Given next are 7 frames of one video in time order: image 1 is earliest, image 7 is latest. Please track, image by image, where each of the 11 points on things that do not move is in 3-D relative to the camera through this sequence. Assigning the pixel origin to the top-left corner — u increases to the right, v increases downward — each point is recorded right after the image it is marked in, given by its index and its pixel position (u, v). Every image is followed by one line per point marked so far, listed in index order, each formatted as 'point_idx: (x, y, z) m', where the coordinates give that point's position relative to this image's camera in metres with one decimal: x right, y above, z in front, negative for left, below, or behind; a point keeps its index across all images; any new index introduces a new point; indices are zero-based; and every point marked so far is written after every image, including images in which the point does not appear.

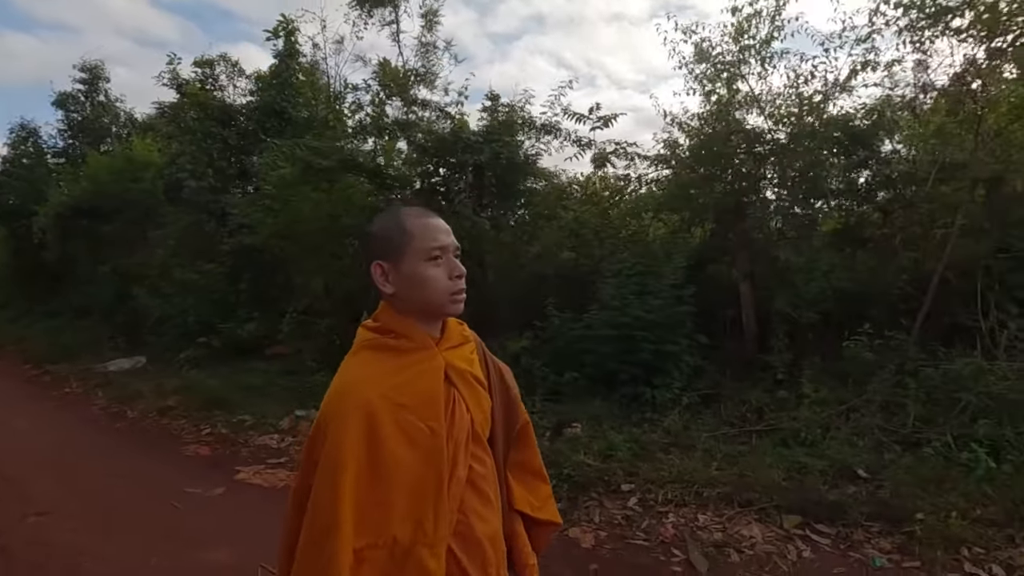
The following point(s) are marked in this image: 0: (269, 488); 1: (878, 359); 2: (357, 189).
0: (-2.6, -2.2, +5.7) m
1: (+4.2, -0.8, +6.1) m
2: (-2.8, +1.9, +10.0) m
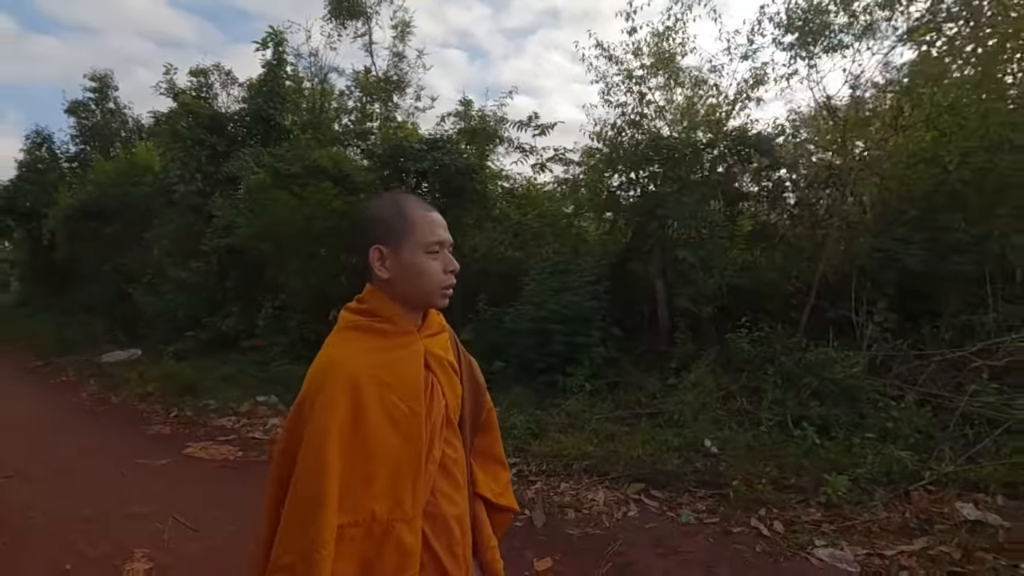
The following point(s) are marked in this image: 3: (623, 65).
0: (-3.7, -2.1, +6.6) m
1: (+3.1, -0.8, +6.7) m
2: (-3.8, +2.0, +10.8) m
3: (+1.6, +3.3, +7.8) m
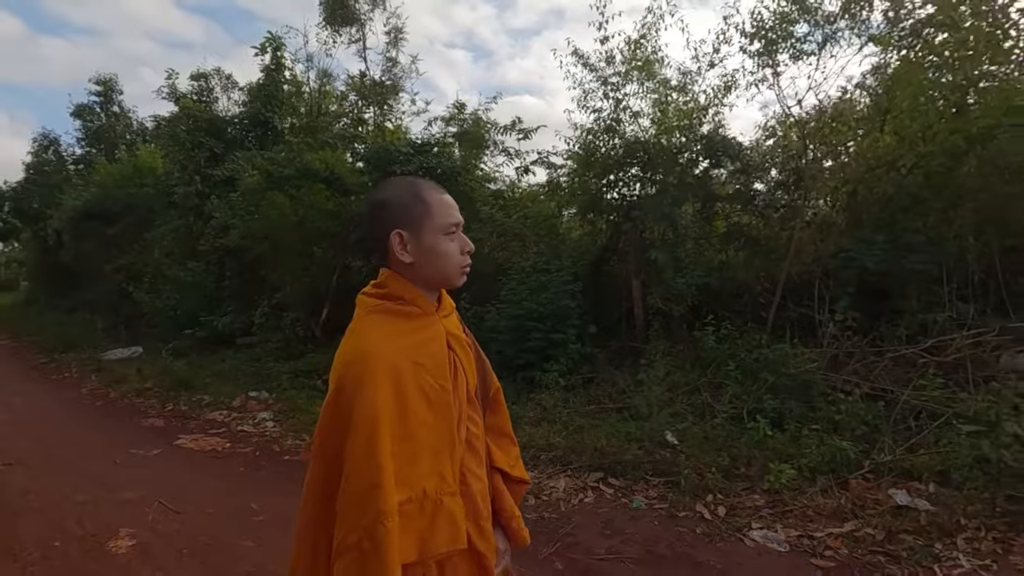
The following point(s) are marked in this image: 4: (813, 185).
0: (-4.1, -2.1, +6.9) m
1: (+2.7, -0.7, +6.9) m
2: (-4.1, +2.0, +11.2) m
3: (+1.3, +3.3, +8.0) m
4: (+4.4, +1.5, +7.6) m
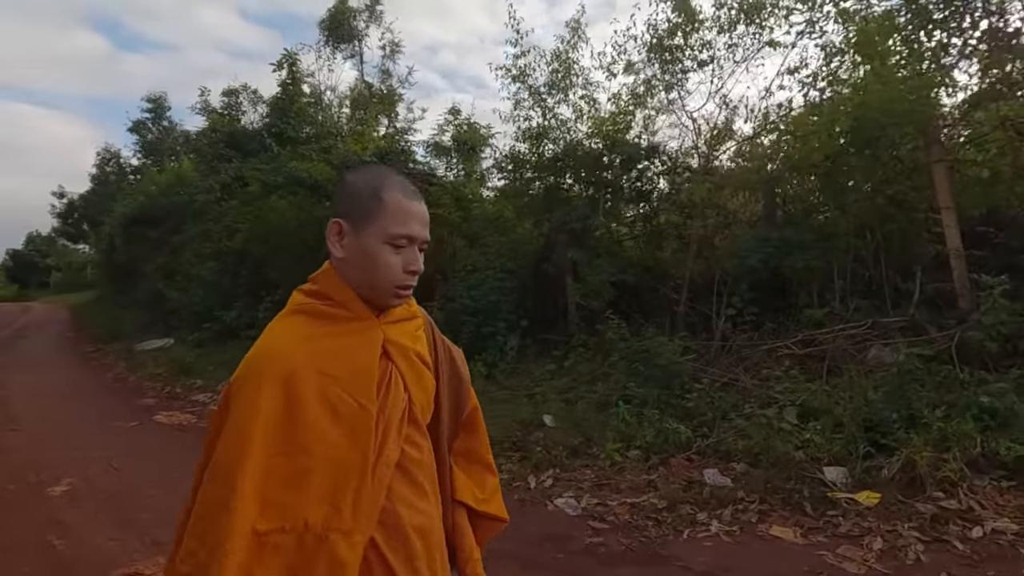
0: (-5.2, -2.1, +8.1) m
1: (+1.5, -0.7, +7.4) m
2: (-4.8, +2.0, +12.3) m
3: (+0.2, +3.3, +8.6) m
4: (+3.3, +1.6, +7.9) m
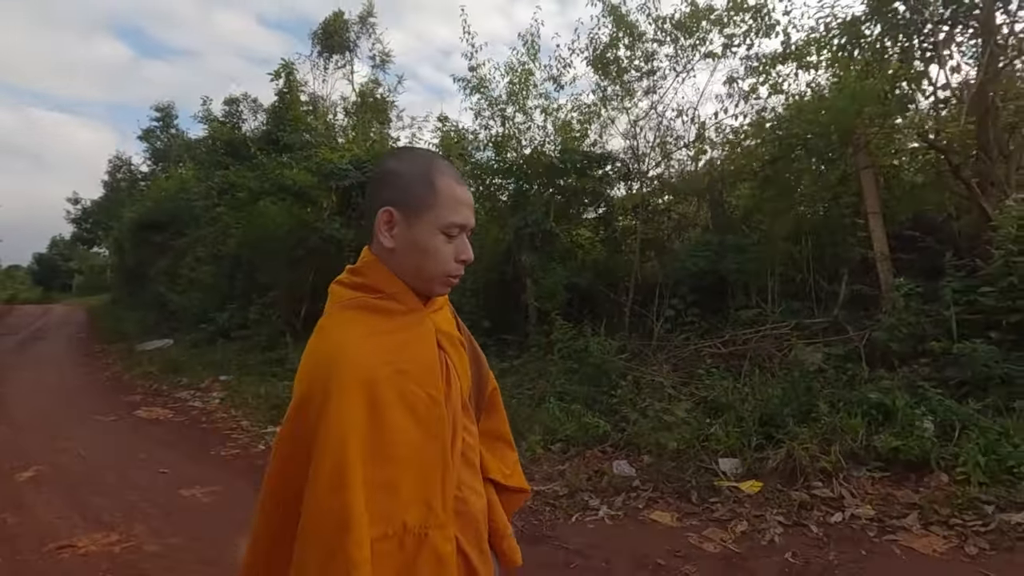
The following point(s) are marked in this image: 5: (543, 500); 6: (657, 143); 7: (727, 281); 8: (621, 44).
0: (-5.9, -2.1, +8.6) m
1: (+0.8, -0.7, +7.8) m
2: (-5.4, +2.0, +12.8) m
3: (-0.5, +3.3, +9.0) m
4: (+2.6, +1.5, +8.2) m
5: (+0.3, -1.9, +4.8) m
6: (+2.3, +2.3, +8.4) m
7: (+3.0, +0.1, +7.6) m
8: (+1.6, +3.6, +7.9) m
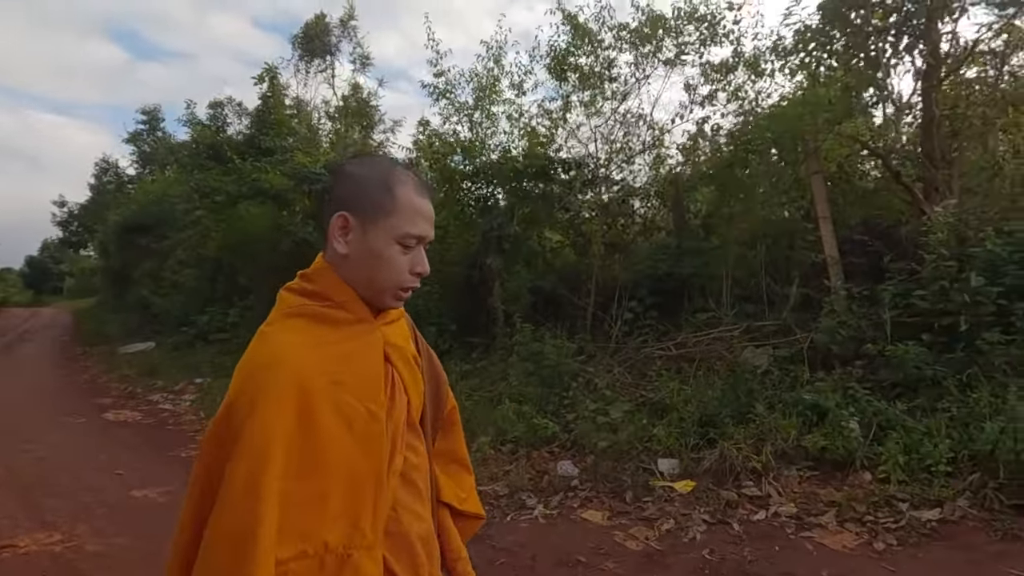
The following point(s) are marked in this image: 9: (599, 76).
0: (-6.5, -2.2, +8.7) m
1: (+0.2, -0.8, +7.9) m
2: (-6.0, +1.9, +12.9) m
3: (-1.1, +3.3, +9.2) m
4: (+2.0, +1.5, +8.3) m
5: (-0.3, -2.0, +4.9) m
6: (+1.7, +2.2, +8.5) m
7: (+2.5, +0.1, +7.7) m
8: (+1.0, +3.5, +8.0) m
9: (+1.3, +3.2, +8.0) m
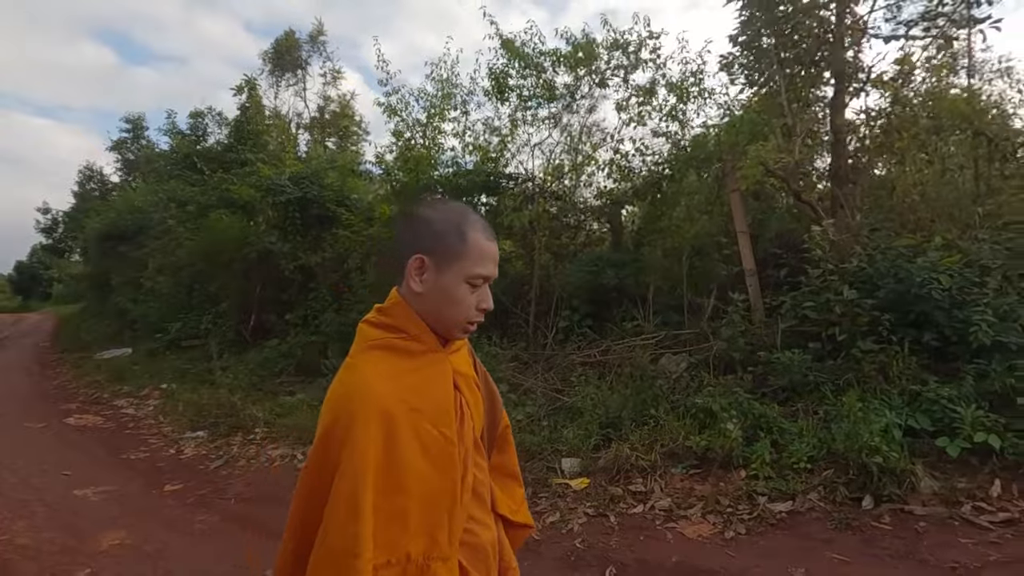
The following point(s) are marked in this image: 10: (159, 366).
0: (-7.4, -2.3, +9.0) m
1: (-0.7, -0.9, +8.3) m
2: (-6.9, +1.7, +13.3) m
3: (-2.0, +3.1, +9.6) m
4: (+1.1, +1.3, +8.8) m
5: (-1.1, -2.1, +5.3) m
6: (+0.8, +2.1, +8.9) m
7: (+1.6, -0.1, +8.1) m
8: (+0.1, +3.4, +8.4) m
9: (+0.4, +3.0, +8.4) m
10: (-8.4, -1.9, +12.9) m
